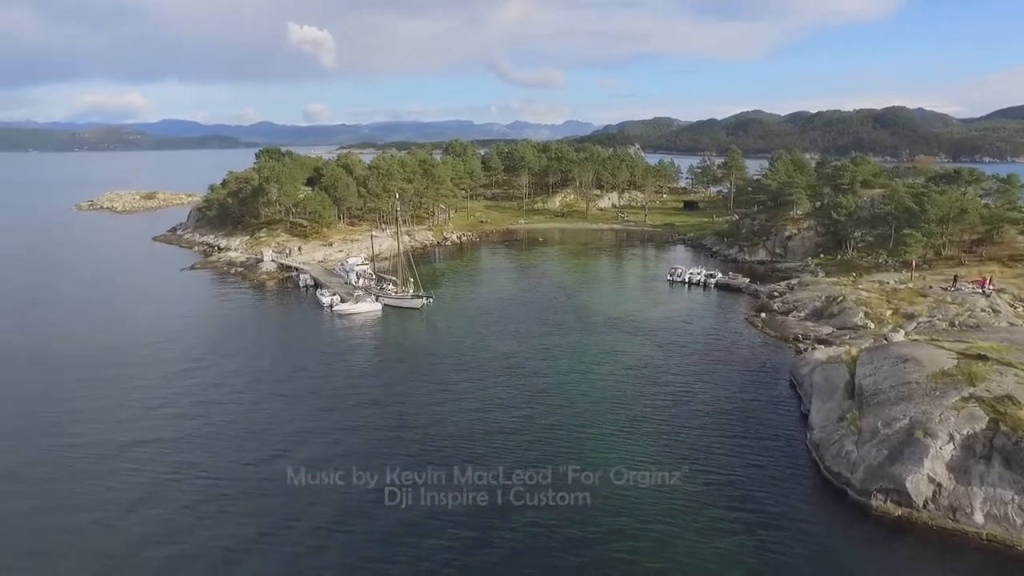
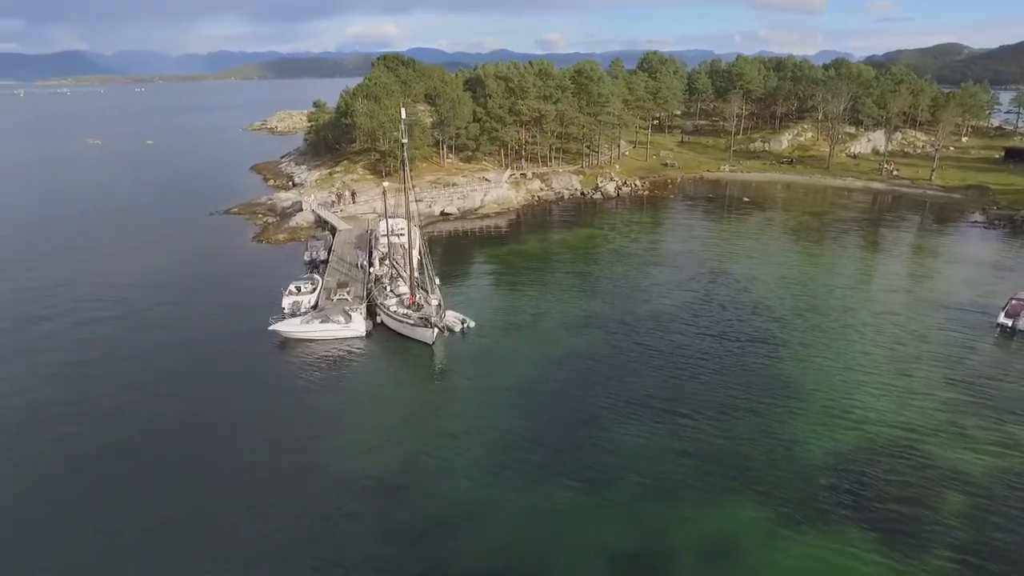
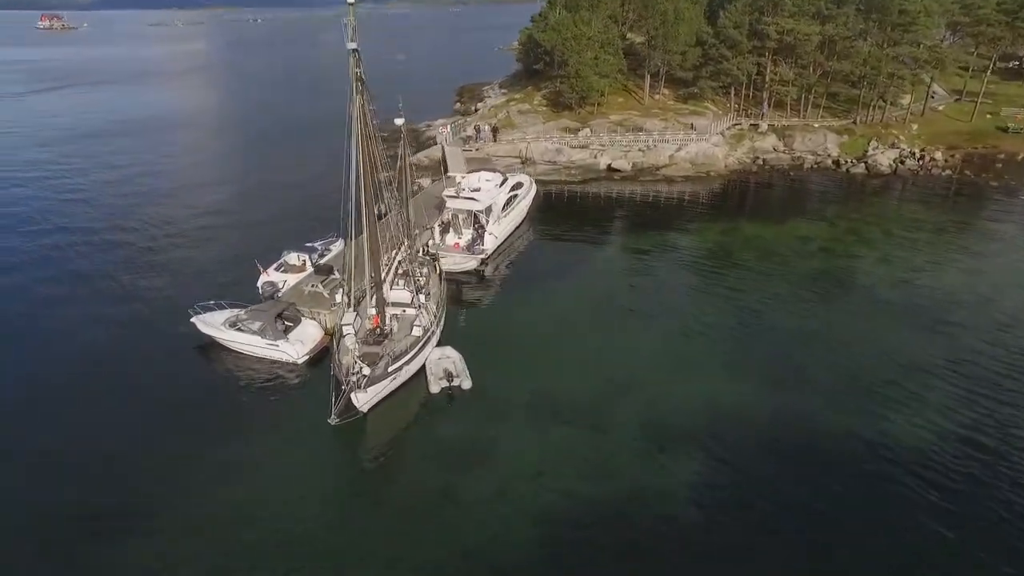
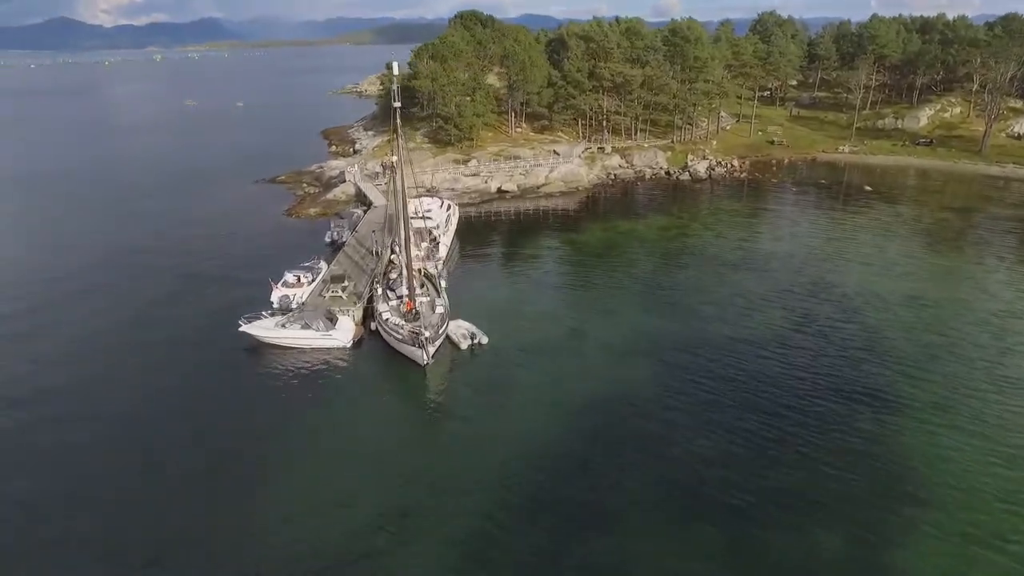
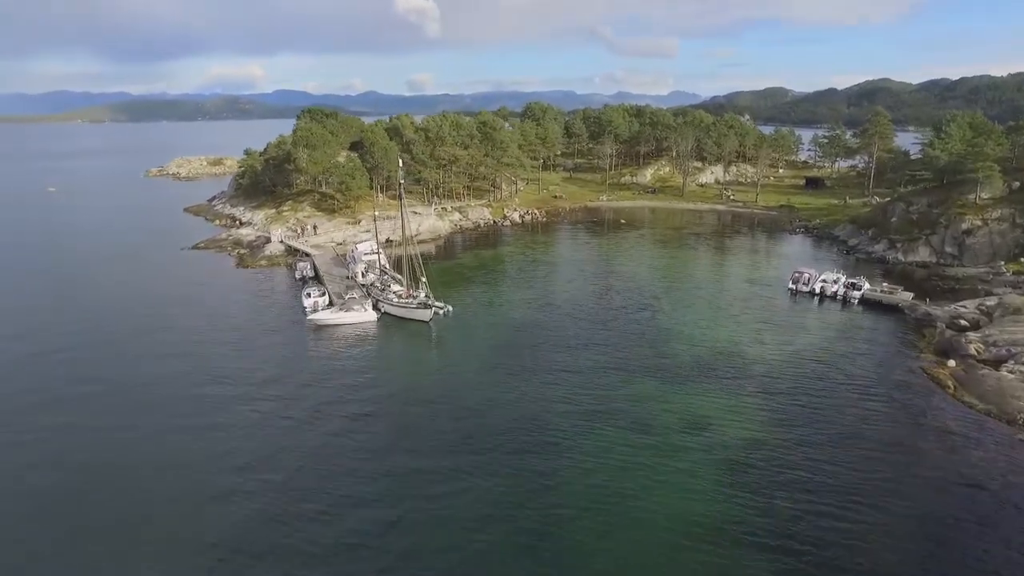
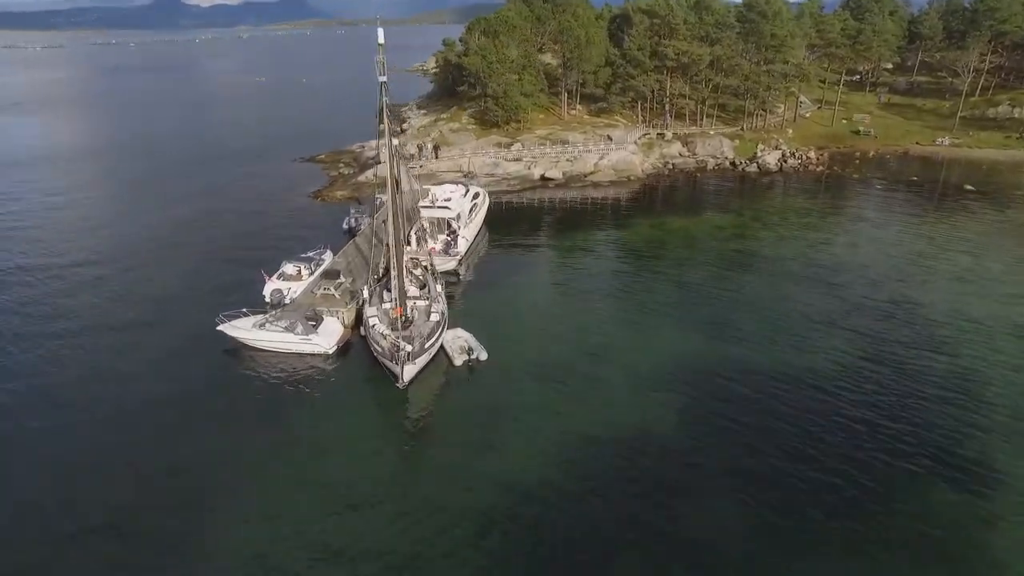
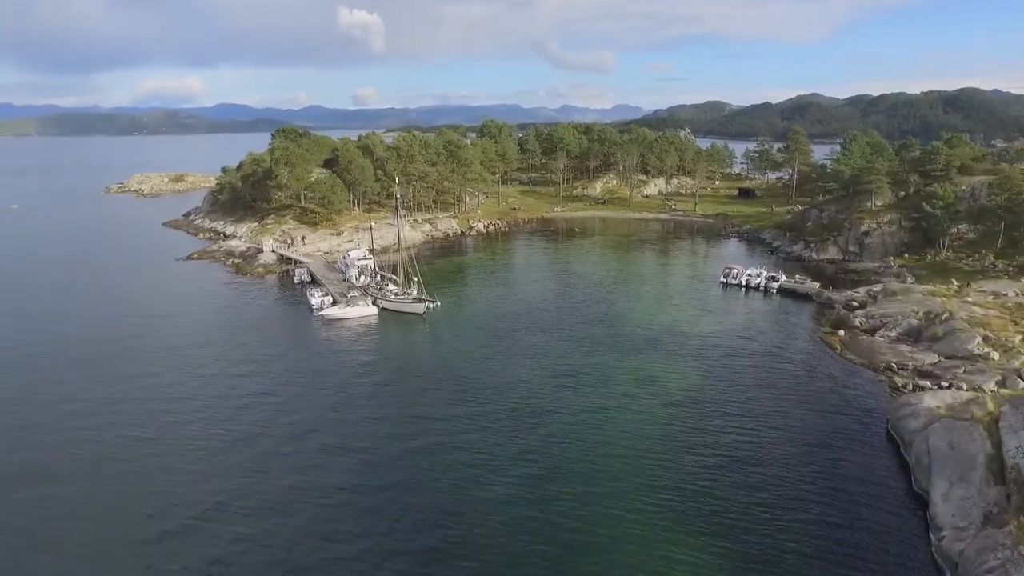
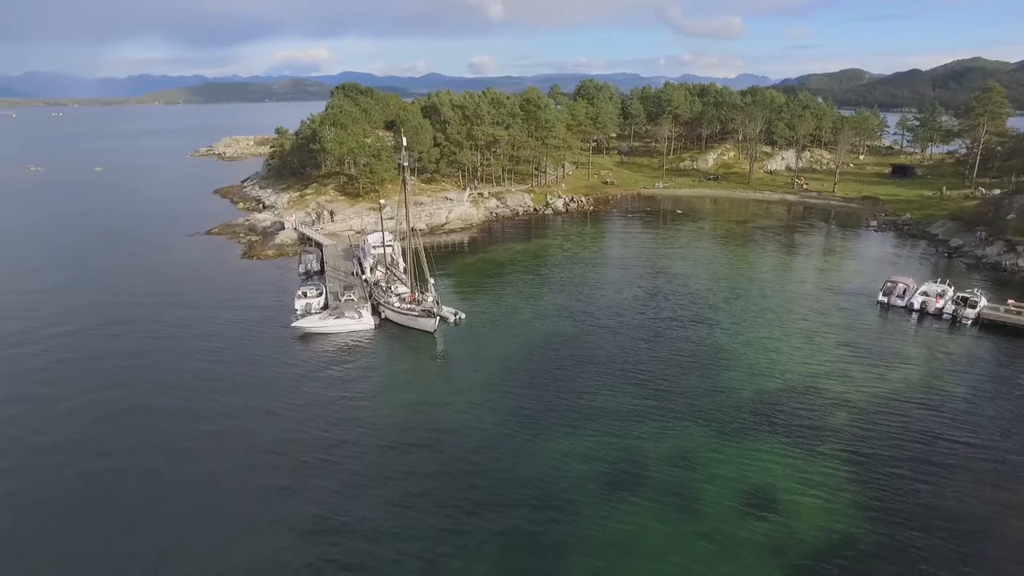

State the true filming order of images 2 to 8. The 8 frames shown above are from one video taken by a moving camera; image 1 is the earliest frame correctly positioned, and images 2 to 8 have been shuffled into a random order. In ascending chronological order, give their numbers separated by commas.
7, 5, 8, 2, 4, 6, 3
